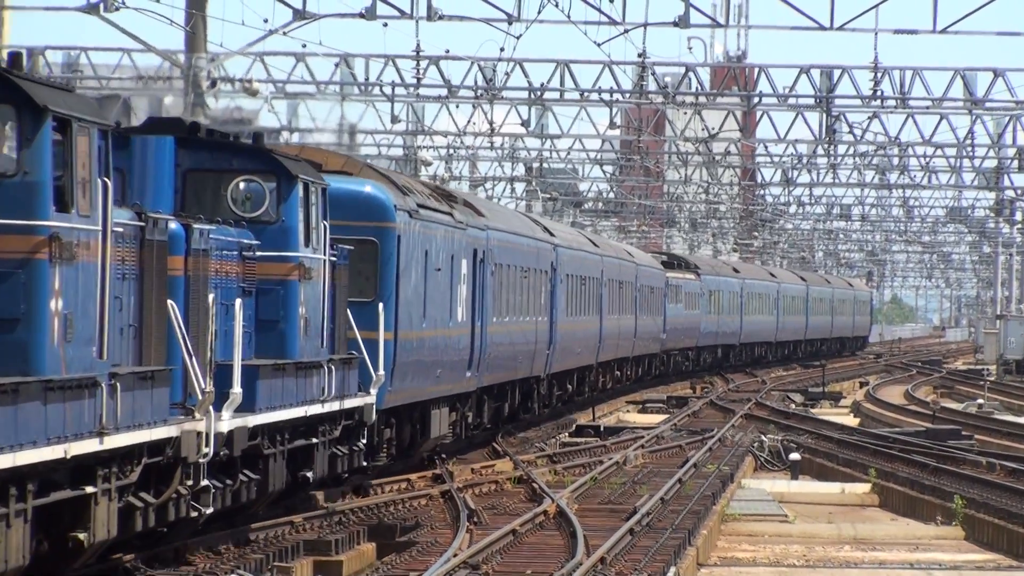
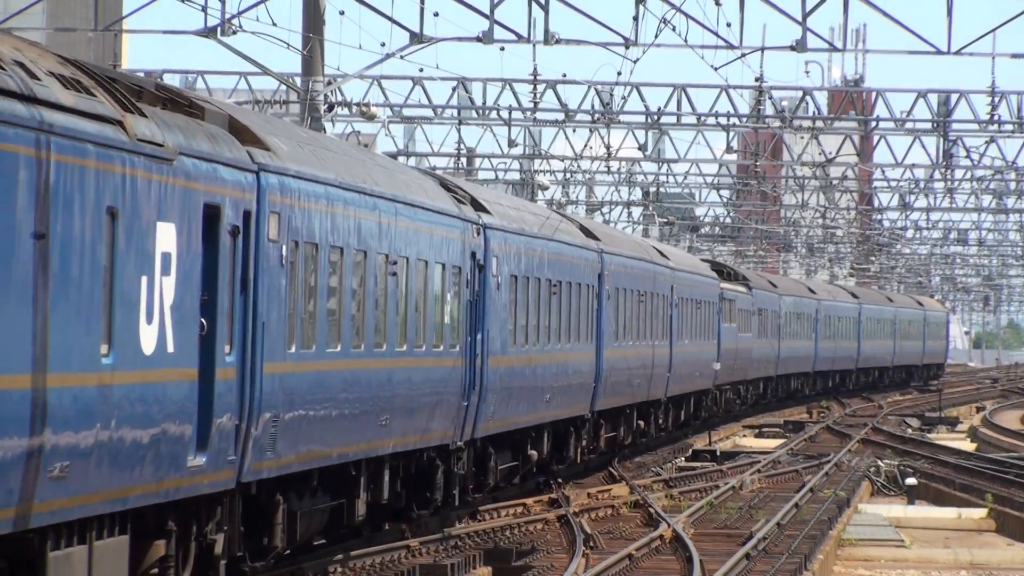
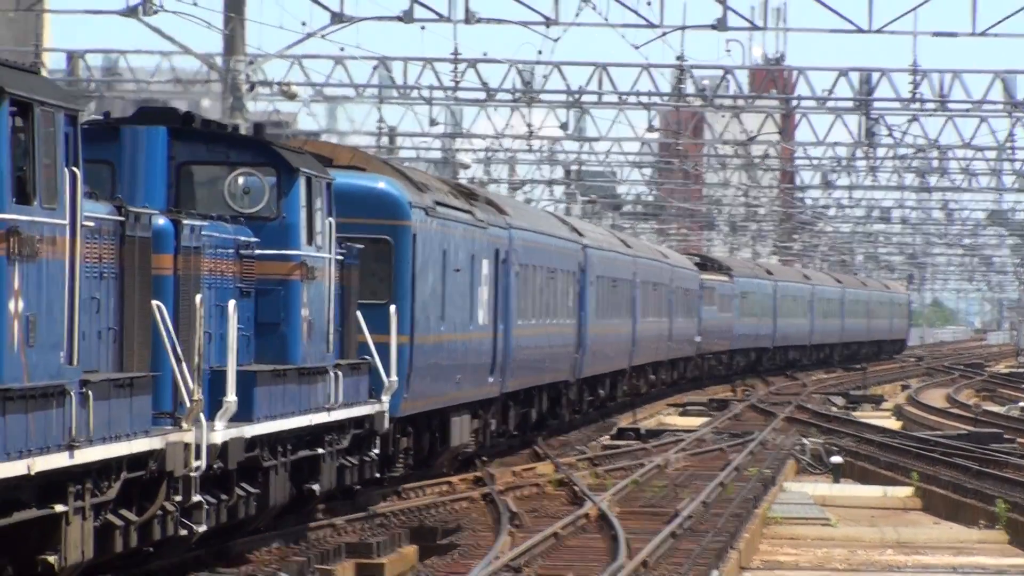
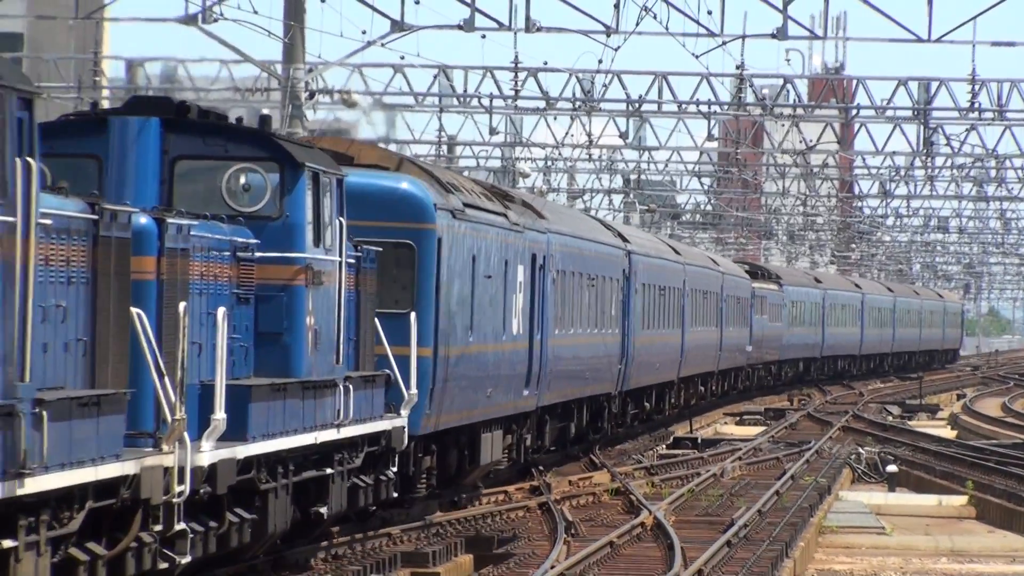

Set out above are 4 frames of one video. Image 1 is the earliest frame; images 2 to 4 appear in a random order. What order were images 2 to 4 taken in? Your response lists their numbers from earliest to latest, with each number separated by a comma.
3, 4, 2
